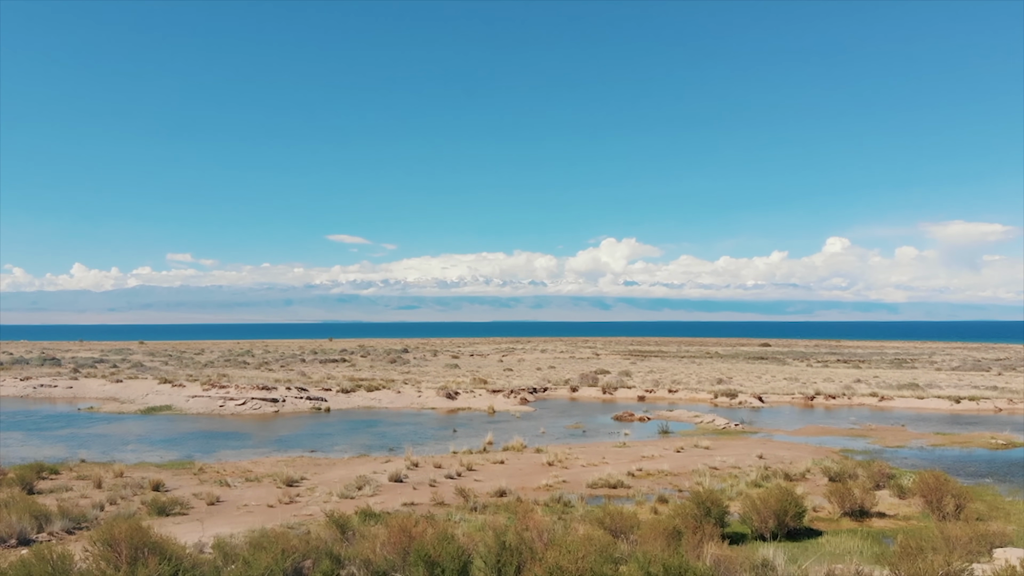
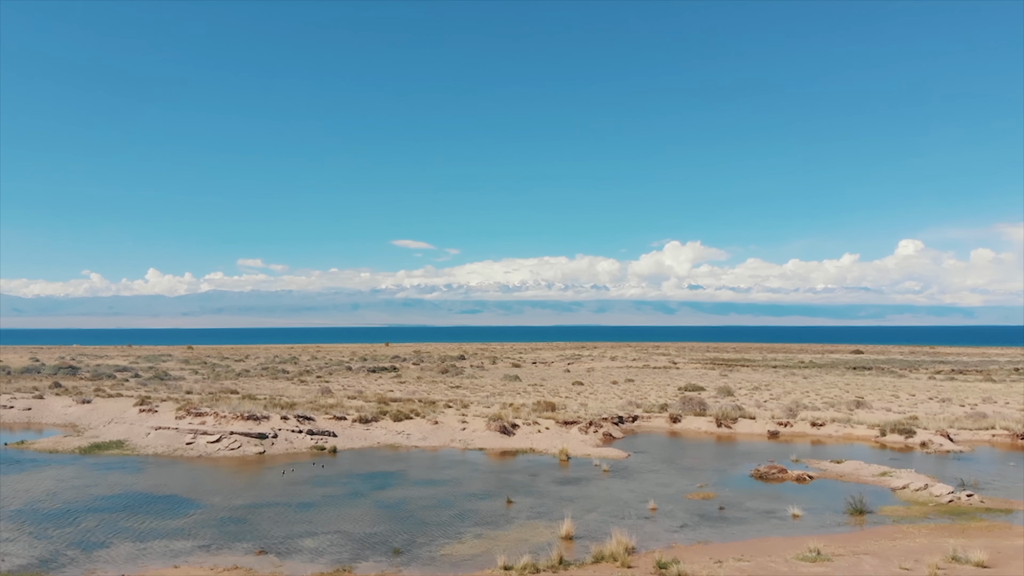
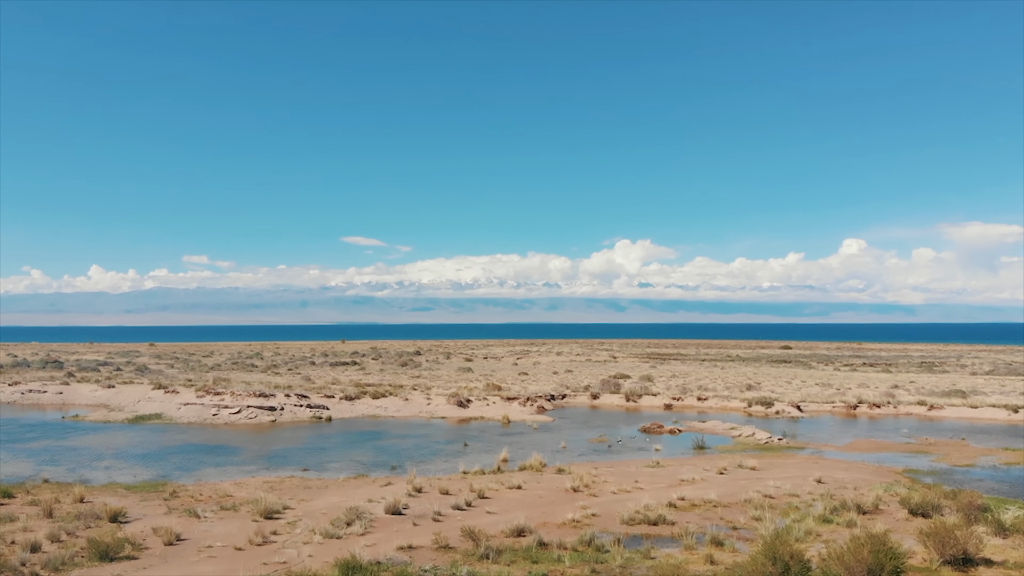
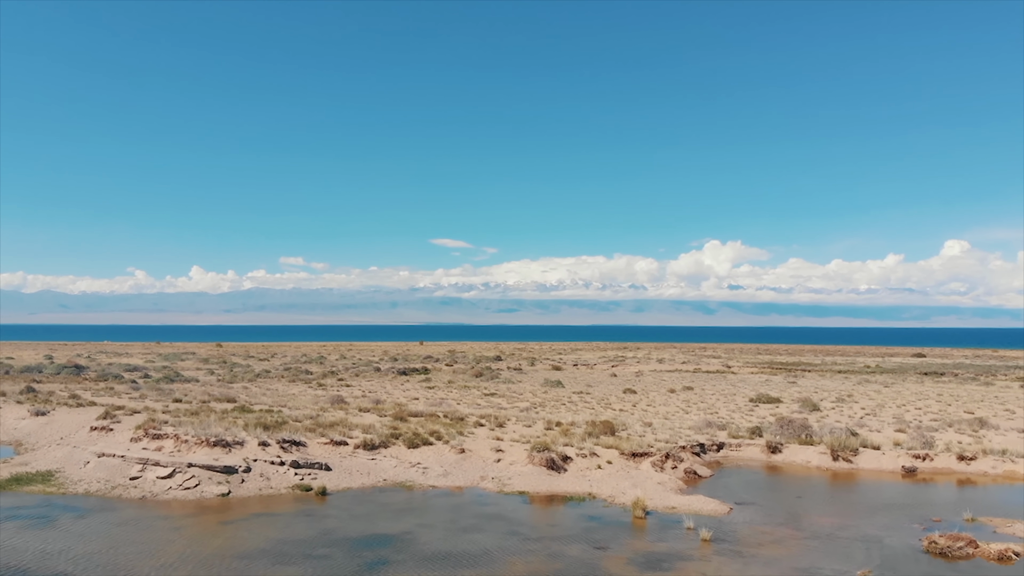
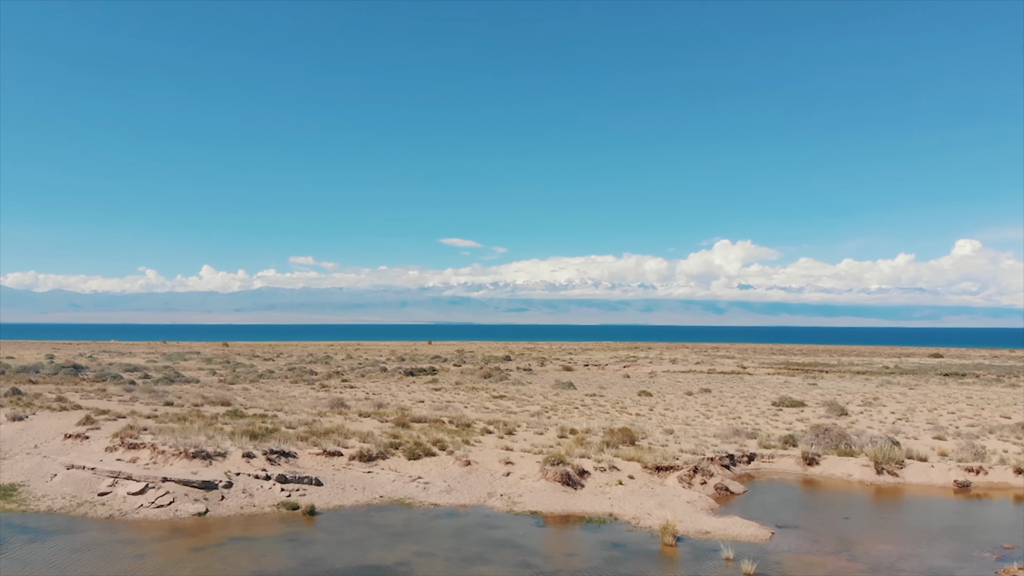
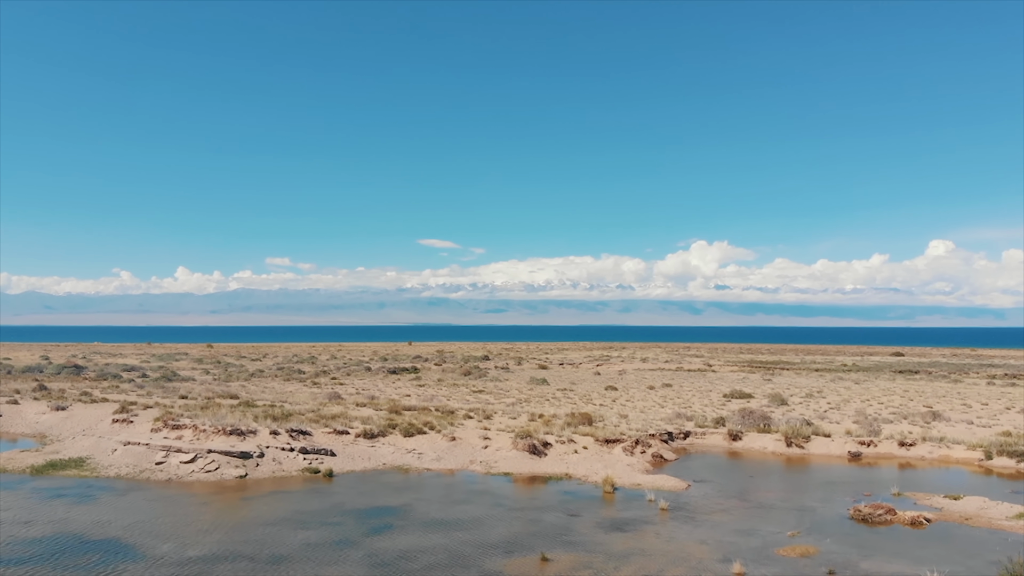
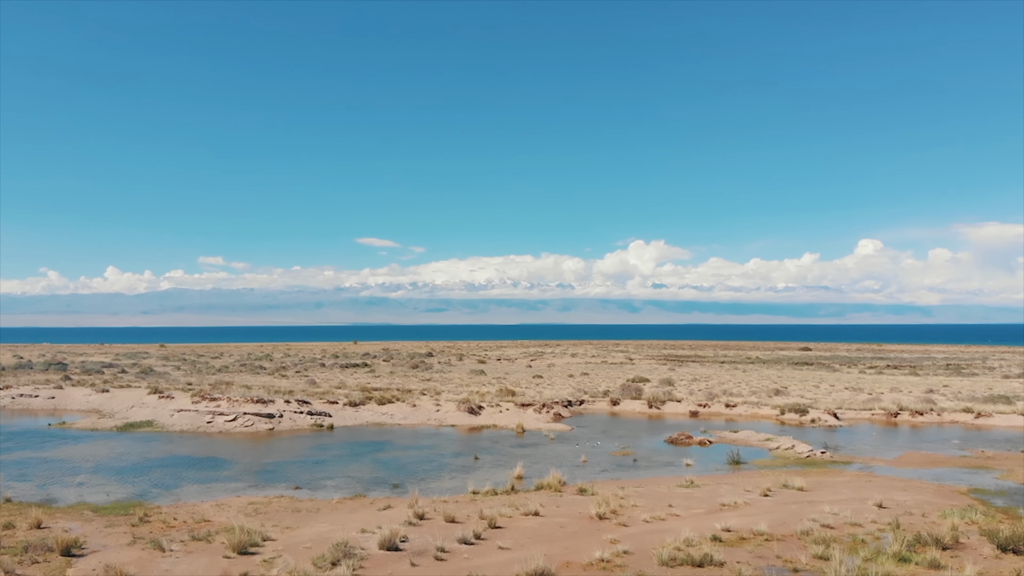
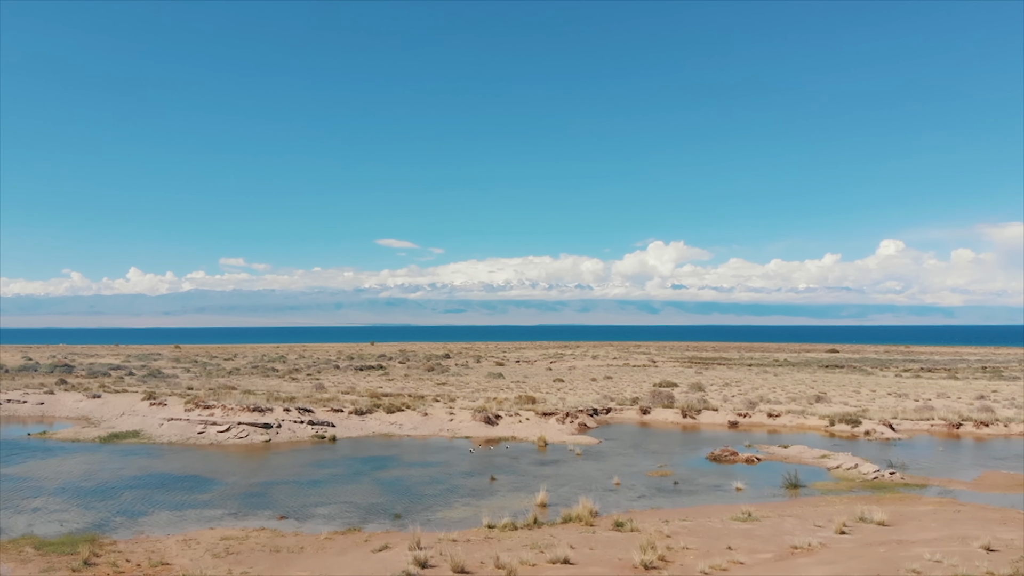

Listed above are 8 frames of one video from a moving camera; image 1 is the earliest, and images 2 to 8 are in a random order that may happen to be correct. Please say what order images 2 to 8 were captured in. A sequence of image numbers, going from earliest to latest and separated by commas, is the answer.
3, 7, 8, 2, 6, 4, 5
